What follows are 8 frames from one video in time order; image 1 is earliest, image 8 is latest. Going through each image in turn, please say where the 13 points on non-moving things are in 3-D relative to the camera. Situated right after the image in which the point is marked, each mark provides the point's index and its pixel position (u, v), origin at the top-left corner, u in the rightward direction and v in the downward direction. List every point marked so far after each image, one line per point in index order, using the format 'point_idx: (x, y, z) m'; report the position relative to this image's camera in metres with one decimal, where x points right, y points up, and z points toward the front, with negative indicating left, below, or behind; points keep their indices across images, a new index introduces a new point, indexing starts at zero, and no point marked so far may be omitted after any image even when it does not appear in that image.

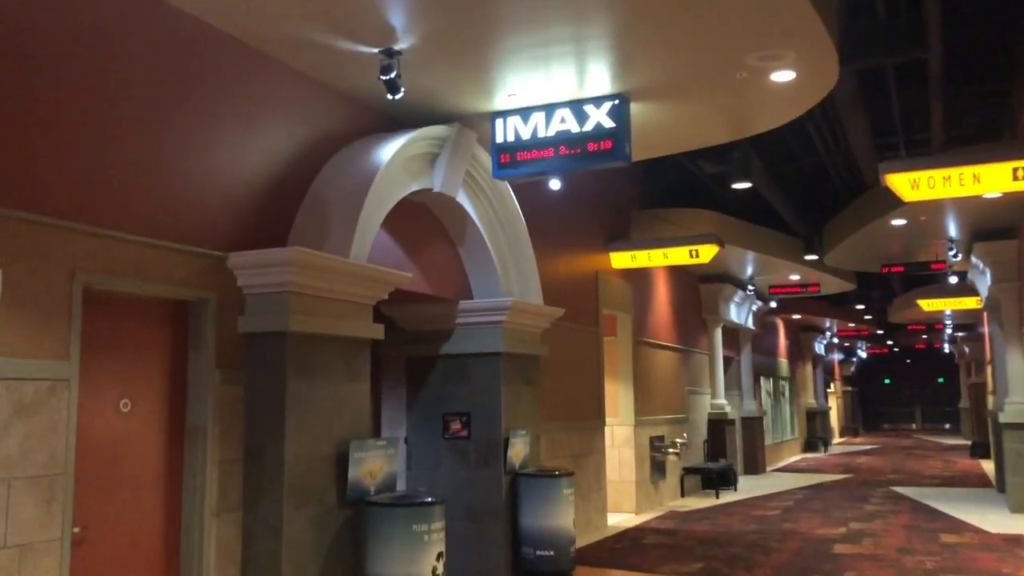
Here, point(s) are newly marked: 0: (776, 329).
0: (+5.0, -0.8, +17.5) m
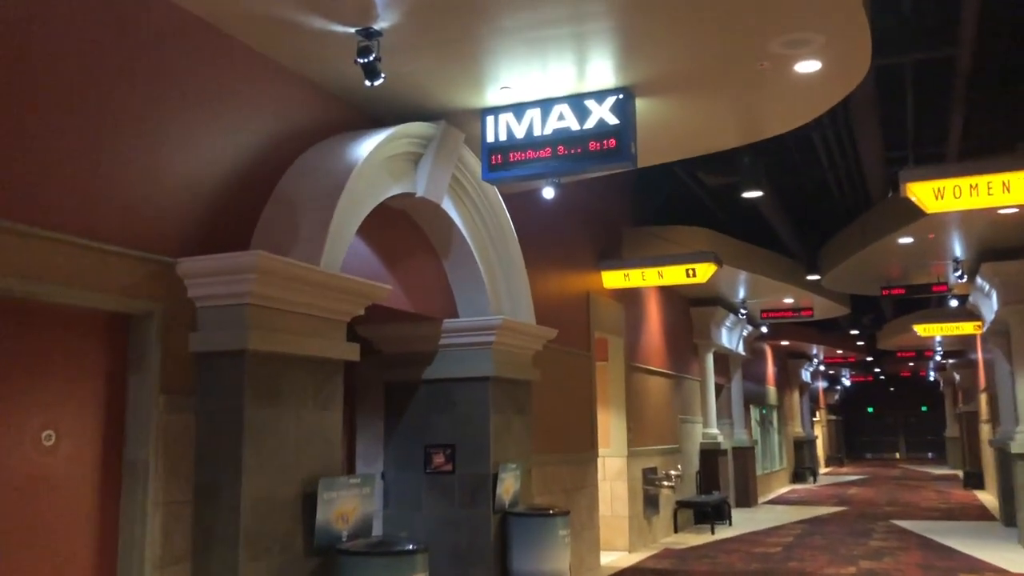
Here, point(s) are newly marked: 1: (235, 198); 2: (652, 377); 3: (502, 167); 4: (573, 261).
0: (+4.7, -1.3, +17.0) m
1: (-1.2, +0.4, +3.9) m
2: (+1.5, -0.9, +9.6) m
3: (-0.1, +0.6, +4.6) m
4: (+0.5, +0.2, +7.3) m
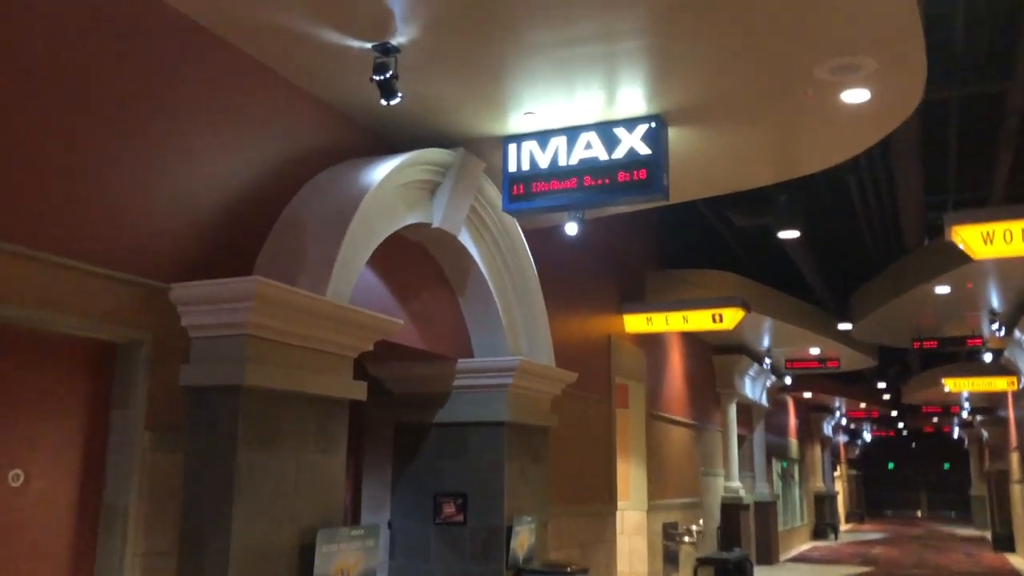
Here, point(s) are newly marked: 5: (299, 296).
0: (+4.9, -2.2, +16.5) m
1: (-1.1, +0.3, +3.6) m
2: (+1.6, -1.4, +9.2) m
3: (+0.1, +0.4, +4.3) m
4: (+0.6, -0.1, +7.0) m
5: (-0.8, 0.0, +3.3) m
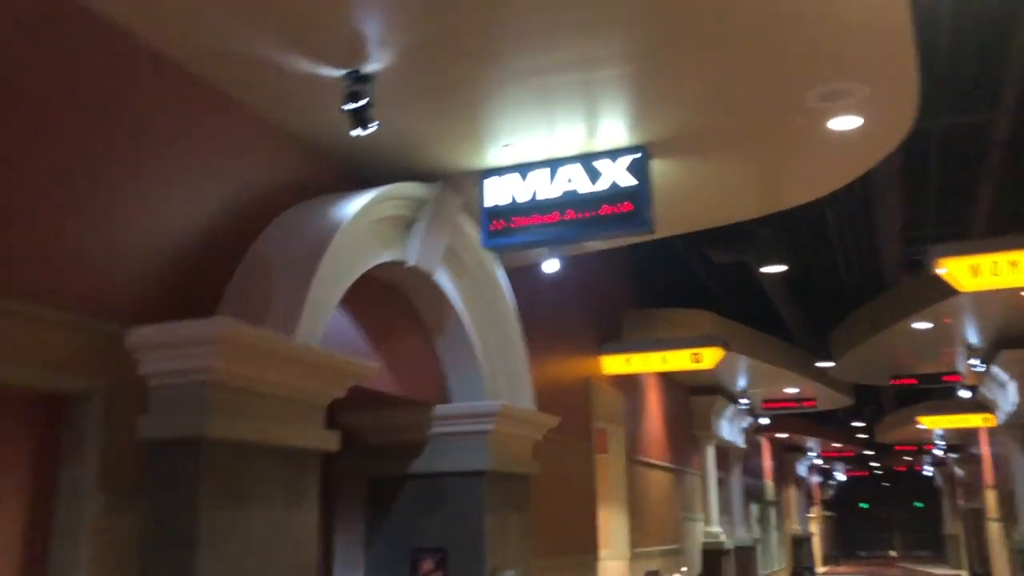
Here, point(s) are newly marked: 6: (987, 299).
0: (+4.5, -2.9, +16.4) m
1: (-1.2, +0.1, +3.4) m
2: (+1.4, -1.8, +9.0) m
3: (0.0, +0.2, +4.1) m
4: (+0.4, -0.4, +6.8) m
5: (-0.8, -0.2, +3.1) m
6: (+3.8, -0.1, +7.4) m
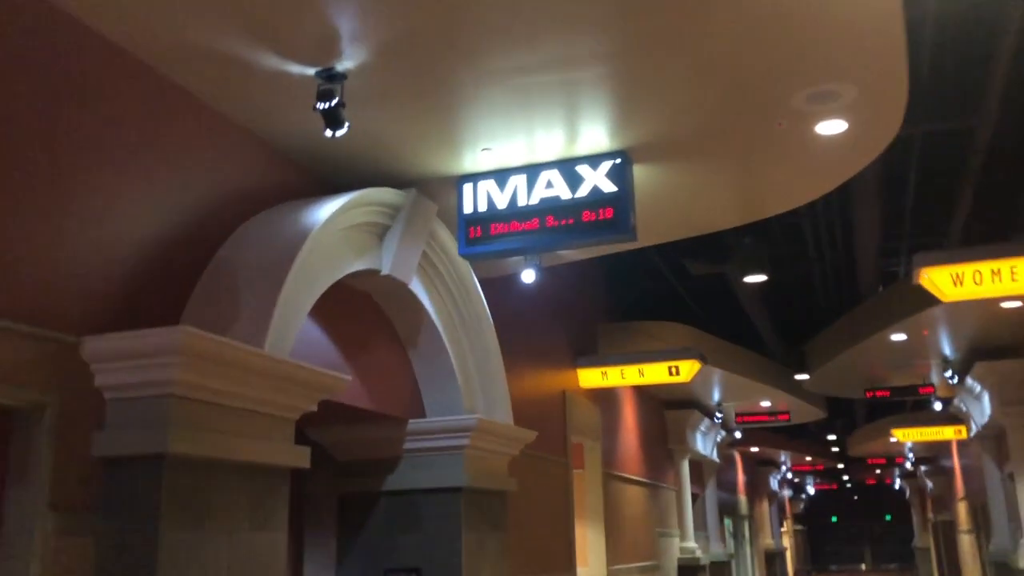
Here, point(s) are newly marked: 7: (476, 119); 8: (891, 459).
0: (+4.0, -3.1, +16.3) m
1: (-1.2, +0.1, +3.2) m
2: (+1.1, -1.9, +8.9) m
3: (-0.1, +0.2, +4.0) m
4: (+0.3, -0.5, +6.6) m
5: (-0.9, -0.2, +2.9) m
6: (+3.6, -0.2, +7.3) m
7: (-0.1, +0.7, +3.7) m
8: (+8.0, -3.6, +19.4) m
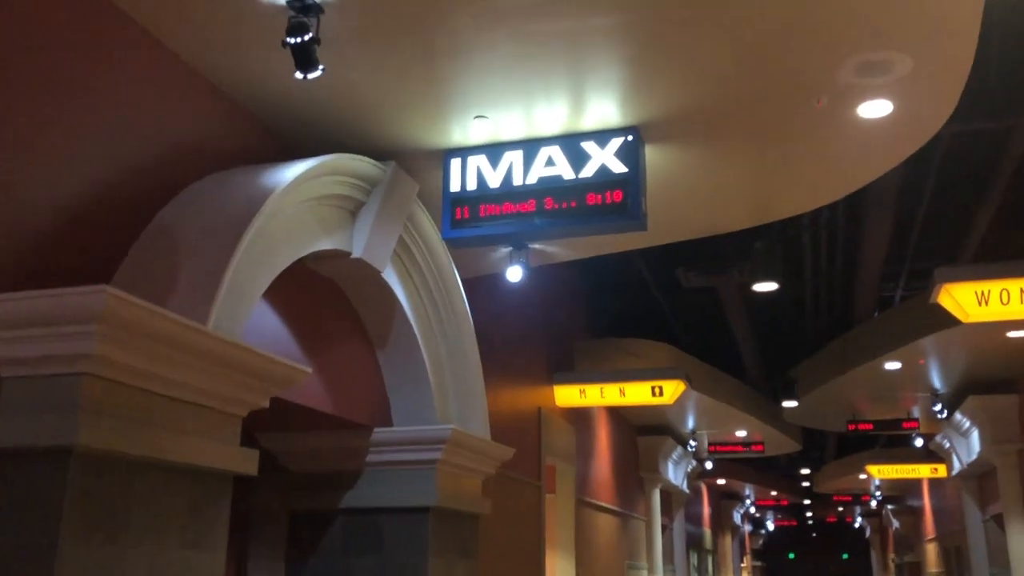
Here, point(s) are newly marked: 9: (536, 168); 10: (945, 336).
0: (+3.3, -3.6, +15.9) m
1: (-1.2, +0.2, +2.7) m
2: (+0.8, -2.1, +8.3) m
3: (-0.2, +0.2, +3.5) m
4: (+0.1, -0.5, +6.1) m
5: (-0.9, -0.1, +2.4) m
6: (+3.4, -0.4, +7.0) m
7: (-0.1, +0.7, +3.2) m
8: (+7.1, -4.3, +19.1) m
9: (+0.1, +0.5, +3.5) m
10: (+3.2, -0.4, +6.9) m
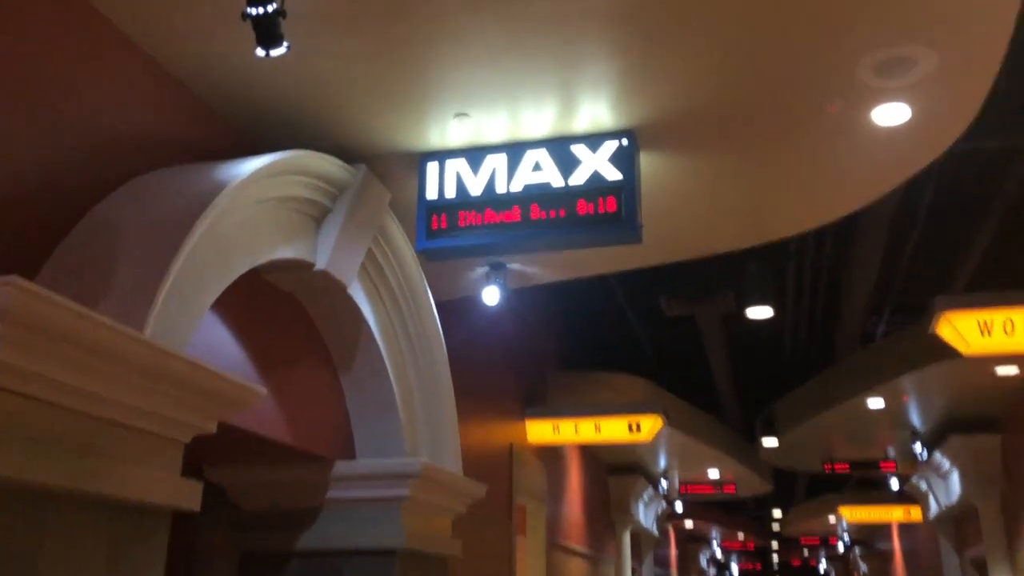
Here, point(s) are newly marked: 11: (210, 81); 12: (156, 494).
0: (+2.6, -4.2, +15.5) m
1: (-1.3, +0.2, +2.3) m
2: (+0.5, -2.3, +7.9) m
3: (-0.2, +0.2, +3.2) m
4: (-0.1, -0.7, +5.8) m
5: (-0.9, -0.1, +2.0) m
6: (+3.2, -0.6, +6.8) m
7: (-0.2, +0.7, +2.9) m
8: (+6.4, -5.2, +18.8) m
9: (0.0, +0.4, +3.2) m
10: (+3.0, -0.6, +6.7) m
11: (-1.0, +0.7, +3.0) m
12: (-0.9, -0.5, +2.3) m
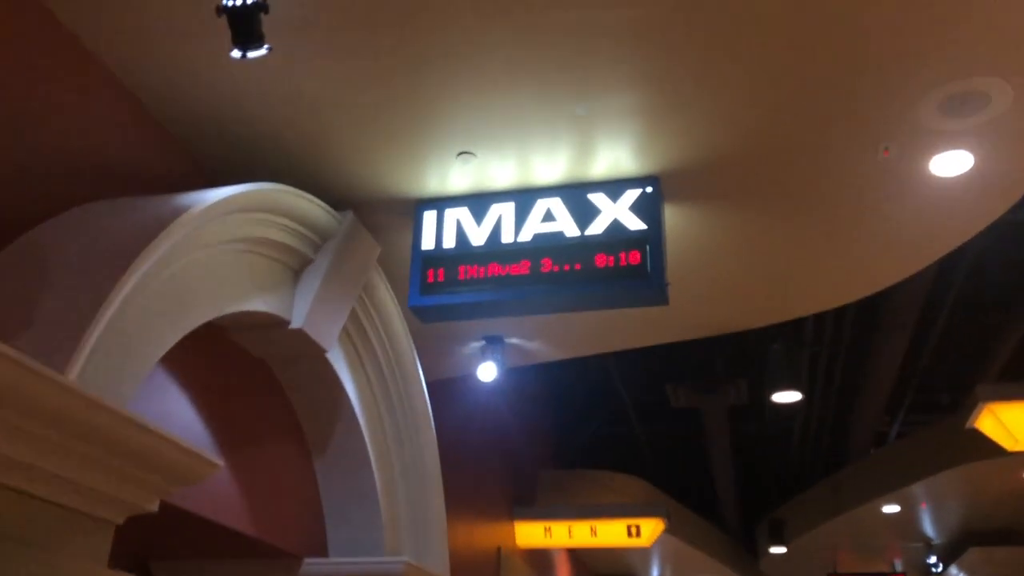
0: (+2.3, -5.8, +14.5) m
1: (-1.2, +0.1, +1.9) m
2: (+0.4, -3.1, +7.2) m
3: (-0.2, 0.0, +2.7) m
4: (-0.1, -1.2, +5.2) m
5: (-0.9, -0.1, +1.5) m
6: (+3.1, -1.3, +6.3) m
7: (-0.2, +0.5, +2.6) m
8: (+5.9, -7.2, +17.8) m
9: (+0.1, +0.2, +2.9) m
10: (+3.0, -1.3, +6.2) m
11: (-0.9, +0.5, +2.6) m
12: (-0.9, -0.6, +1.8) m
